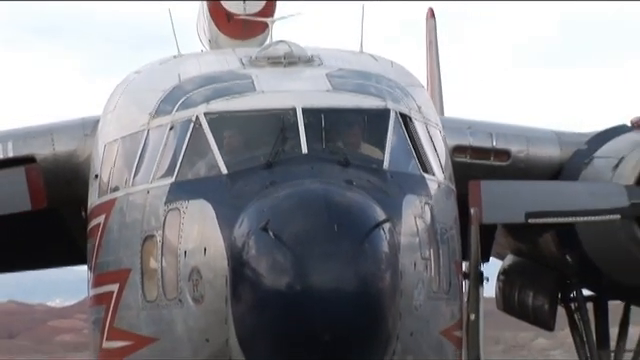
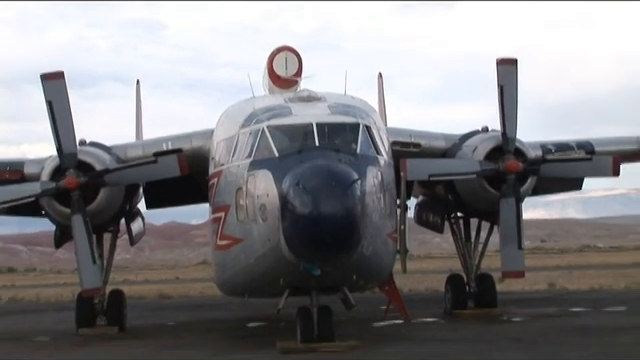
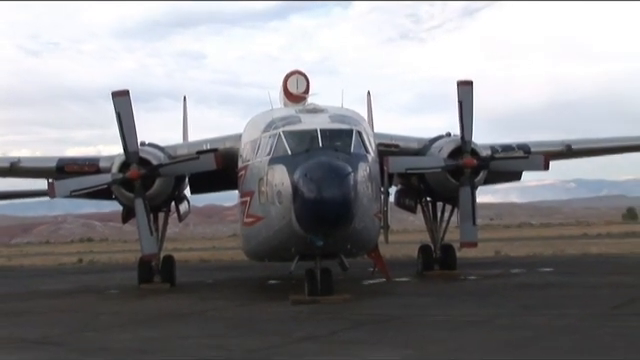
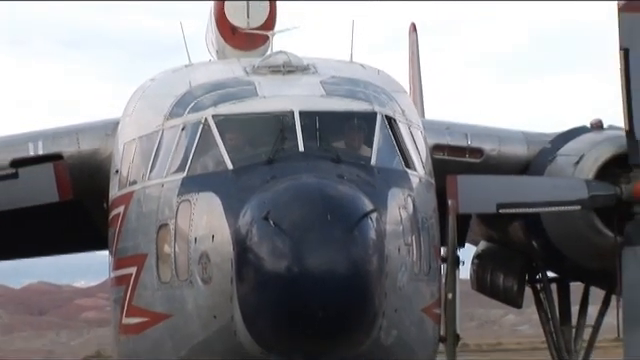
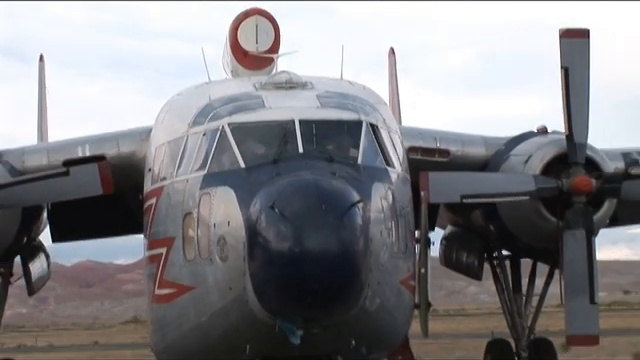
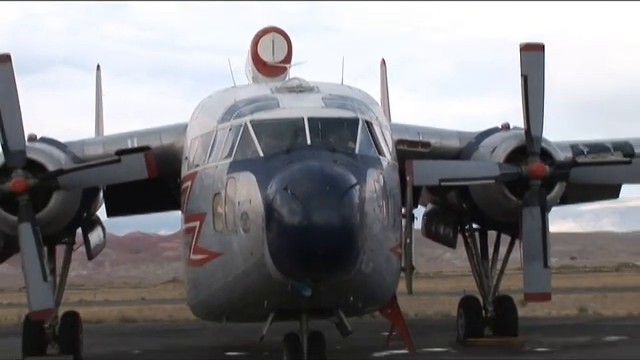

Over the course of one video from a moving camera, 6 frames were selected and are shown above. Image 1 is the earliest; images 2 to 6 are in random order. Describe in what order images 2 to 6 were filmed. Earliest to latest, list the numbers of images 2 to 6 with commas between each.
4, 5, 6, 2, 3
